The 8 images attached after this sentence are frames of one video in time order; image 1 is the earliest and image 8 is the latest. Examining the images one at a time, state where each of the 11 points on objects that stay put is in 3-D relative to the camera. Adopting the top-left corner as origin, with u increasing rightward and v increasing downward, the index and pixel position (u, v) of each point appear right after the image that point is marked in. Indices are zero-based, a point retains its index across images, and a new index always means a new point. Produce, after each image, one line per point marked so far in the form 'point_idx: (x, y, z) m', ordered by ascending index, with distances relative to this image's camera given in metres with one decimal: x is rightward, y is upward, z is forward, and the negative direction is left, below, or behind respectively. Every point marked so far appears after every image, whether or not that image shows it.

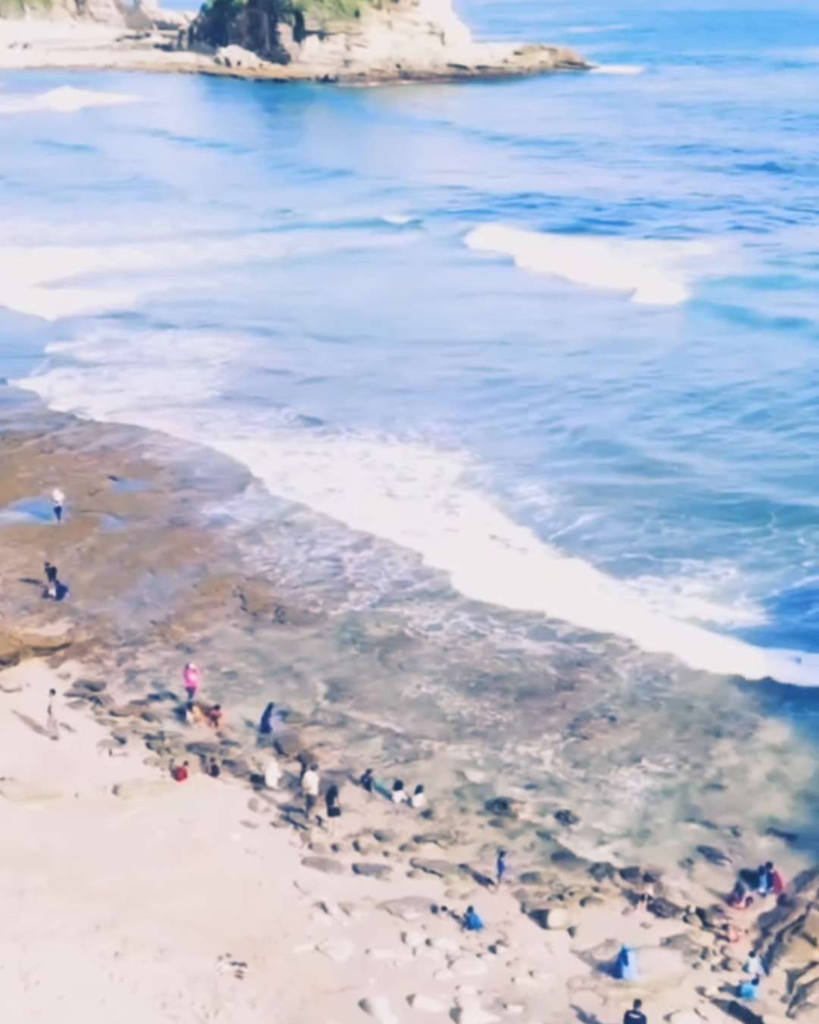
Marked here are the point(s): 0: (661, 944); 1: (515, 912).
0: (+2.8, -4.7, +18.8) m
1: (+1.2, -4.6, +19.4) m
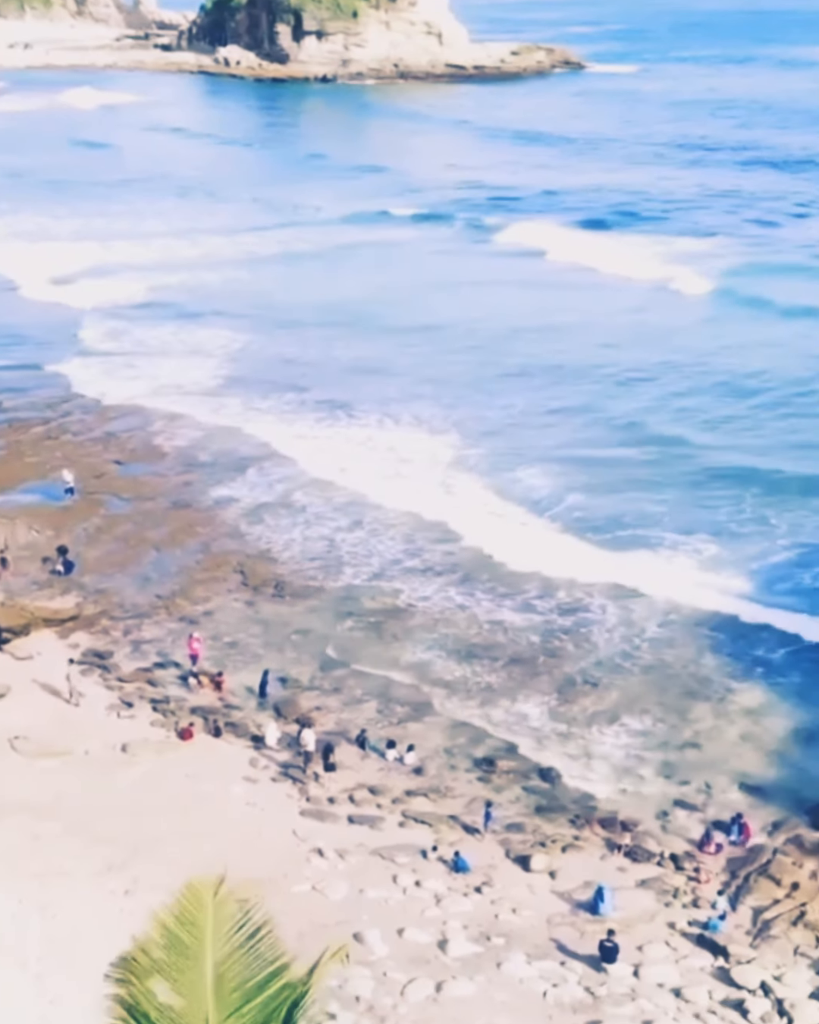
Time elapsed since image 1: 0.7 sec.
0: (+2.6, -4.4, +20.1) m
1: (+1.1, -4.2, +20.7) m
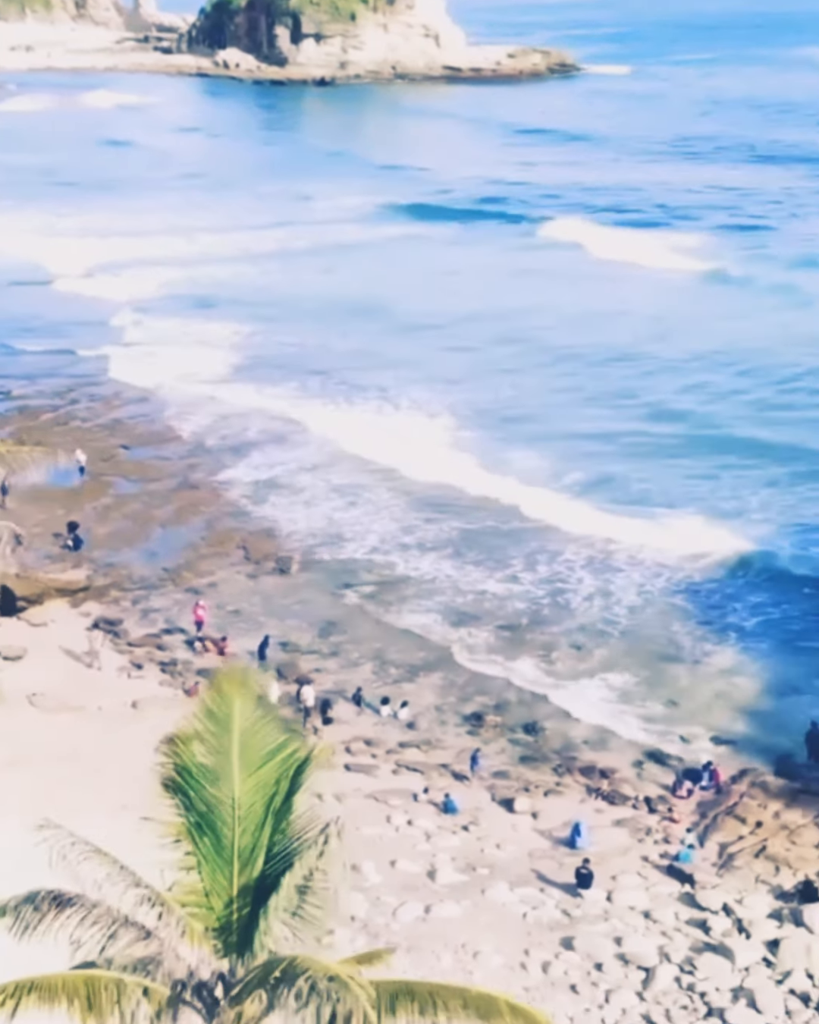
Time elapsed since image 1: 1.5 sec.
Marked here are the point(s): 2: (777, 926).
0: (+2.5, -3.9, +21.7) m
1: (+1.0, -3.8, +22.3) m
2: (+4.0, -4.5, +18.6) m
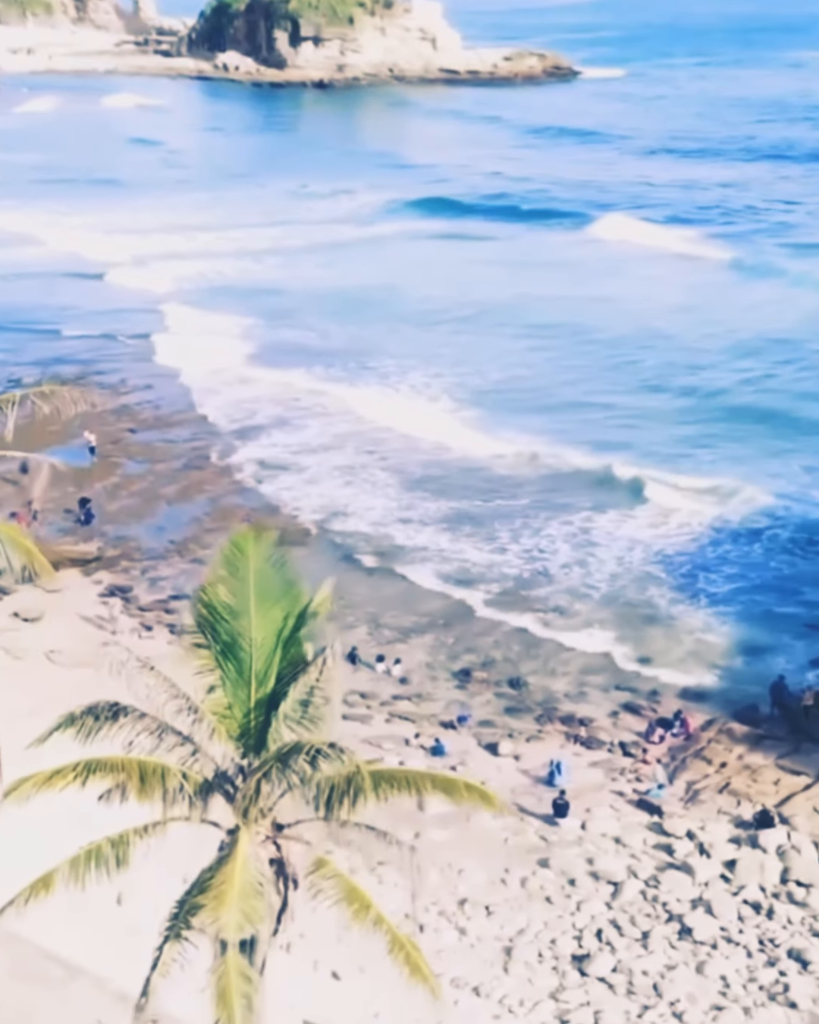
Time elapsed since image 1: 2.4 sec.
0: (+2.4, -3.4, +23.5) m
1: (+0.9, -3.3, +24.1) m
2: (+3.9, -4.0, +20.4) m
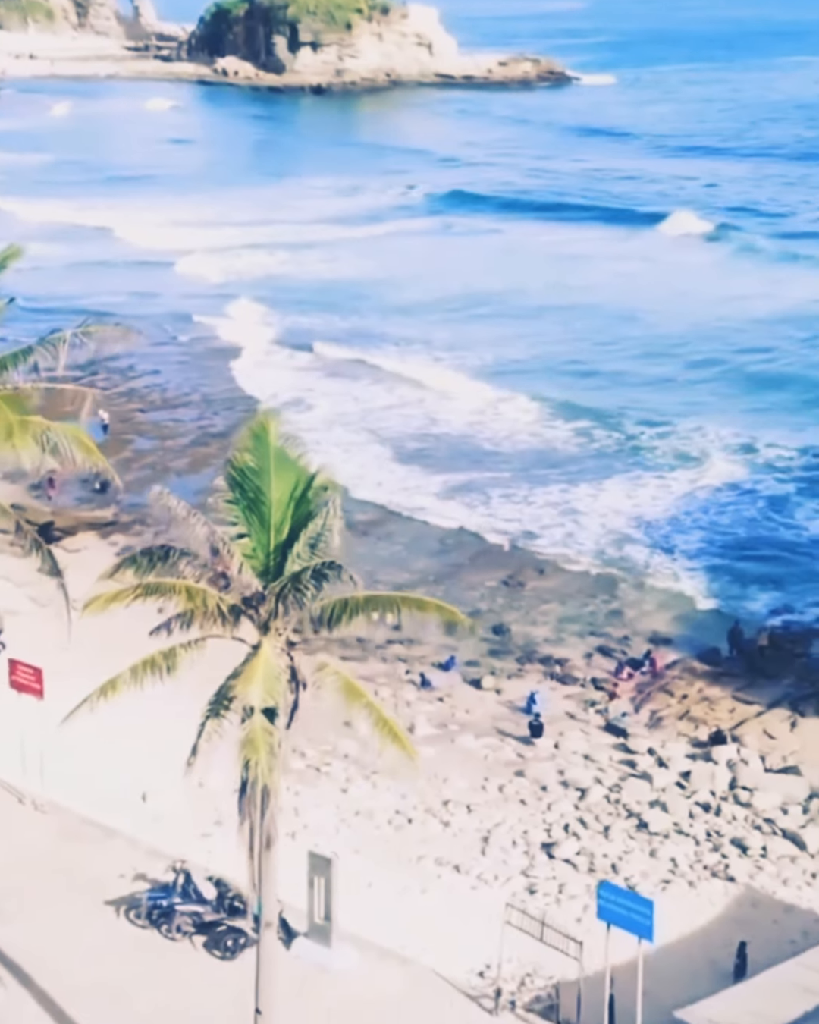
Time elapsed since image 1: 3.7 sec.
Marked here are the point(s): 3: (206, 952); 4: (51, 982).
0: (+2.3, -2.8, +26.0) m
1: (+0.8, -2.6, +26.6) m
2: (+3.8, -3.3, +22.9) m
3: (-1.7, -3.8, +14.8) m
4: (-3.0, -3.9, +14.4) m
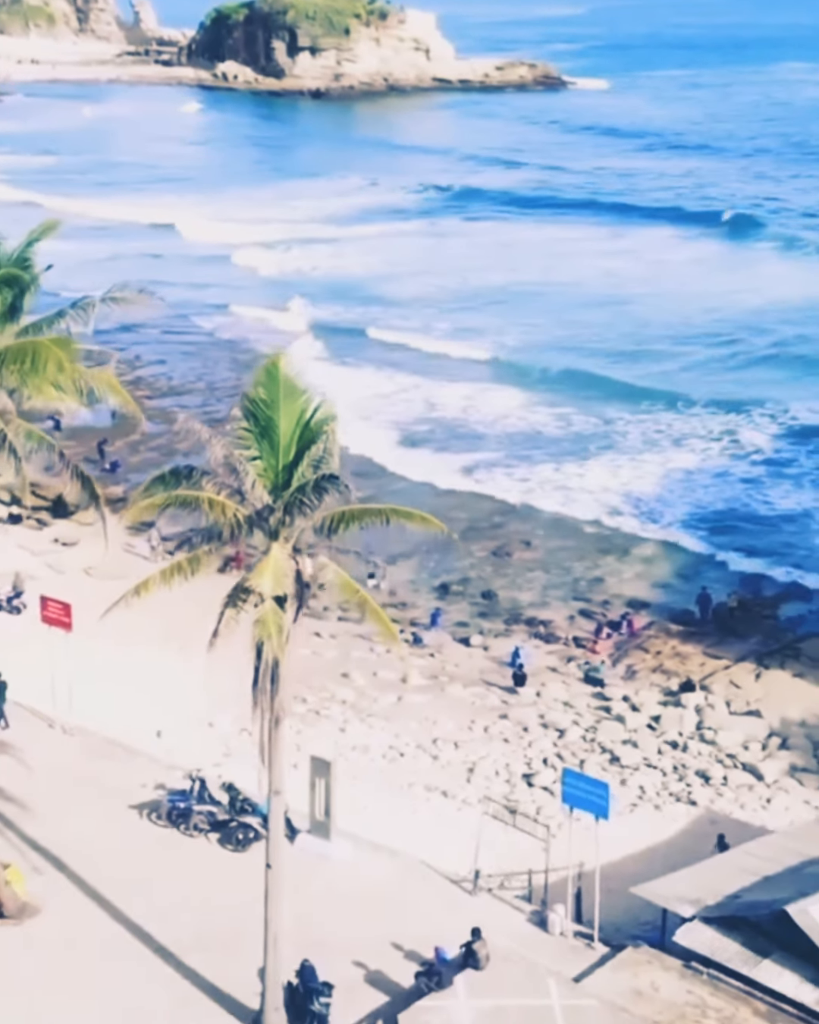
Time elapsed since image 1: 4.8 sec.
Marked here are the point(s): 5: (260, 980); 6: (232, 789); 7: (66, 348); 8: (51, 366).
0: (+2.2, -2.3, +27.9) m
1: (+0.6, -2.1, +28.5) m
2: (+3.7, -2.8, +24.8) m
3: (-1.8, -3.3, +16.7) m
4: (-3.1, -3.4, +16.3) m
5: (-1.3, -3.9, +14.3) m
6: (-1.8, -2.8, +17.3) m
7: (-2.7, +1.3, +13.6) m
8: (-2.9, +1.2, +13.7) m
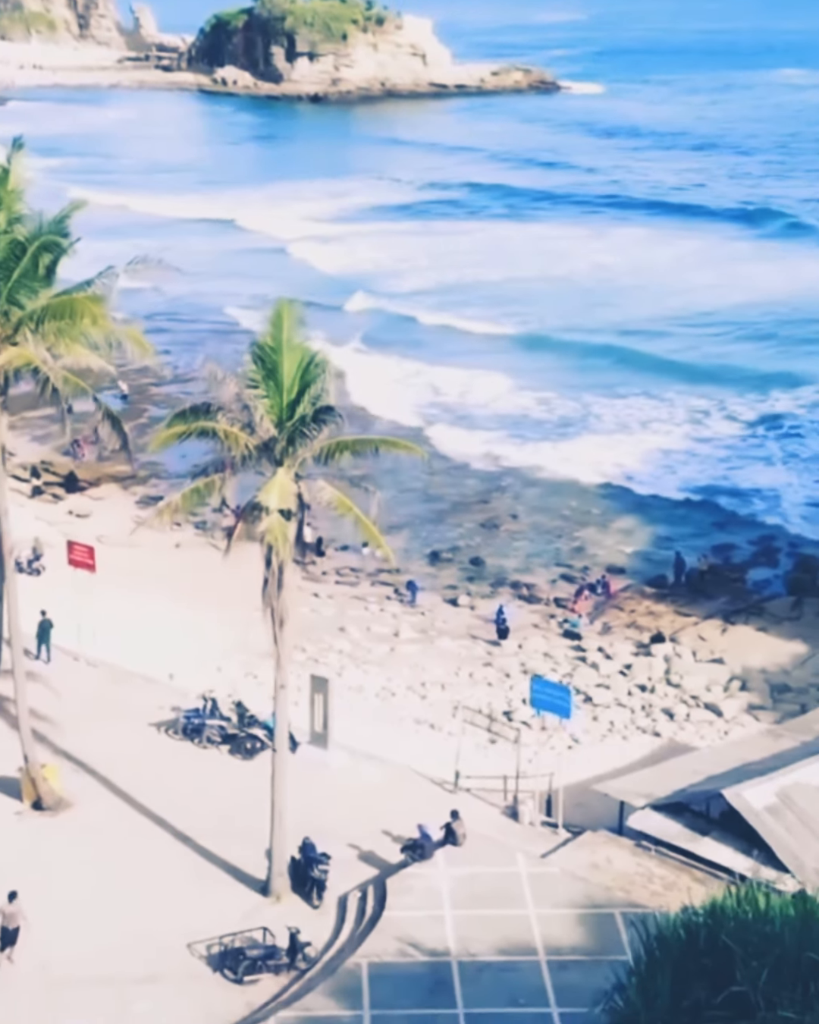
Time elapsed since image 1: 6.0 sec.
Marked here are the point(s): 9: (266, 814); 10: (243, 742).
0: (+2.1, -1.7, +30.0) m
1: (+0.5, -1.6, +30.6) m
2: (+3.5, -2.3, +26.9) m
3: (-2.0, -2.7, +18.8) m
4: (-3.2, -2.8, +18.4) m
5: (-1.4, -3.3, +16.4) m
6: (-1.9, -2.2, +19.4) m
7: (-2.9, +1.9, +15.8) m
8: (-3.0, +1.8, +15.8) m
9: (-1.5, -3.1, +17.4) m
10: (-1.8, -2.5, +18.9) m
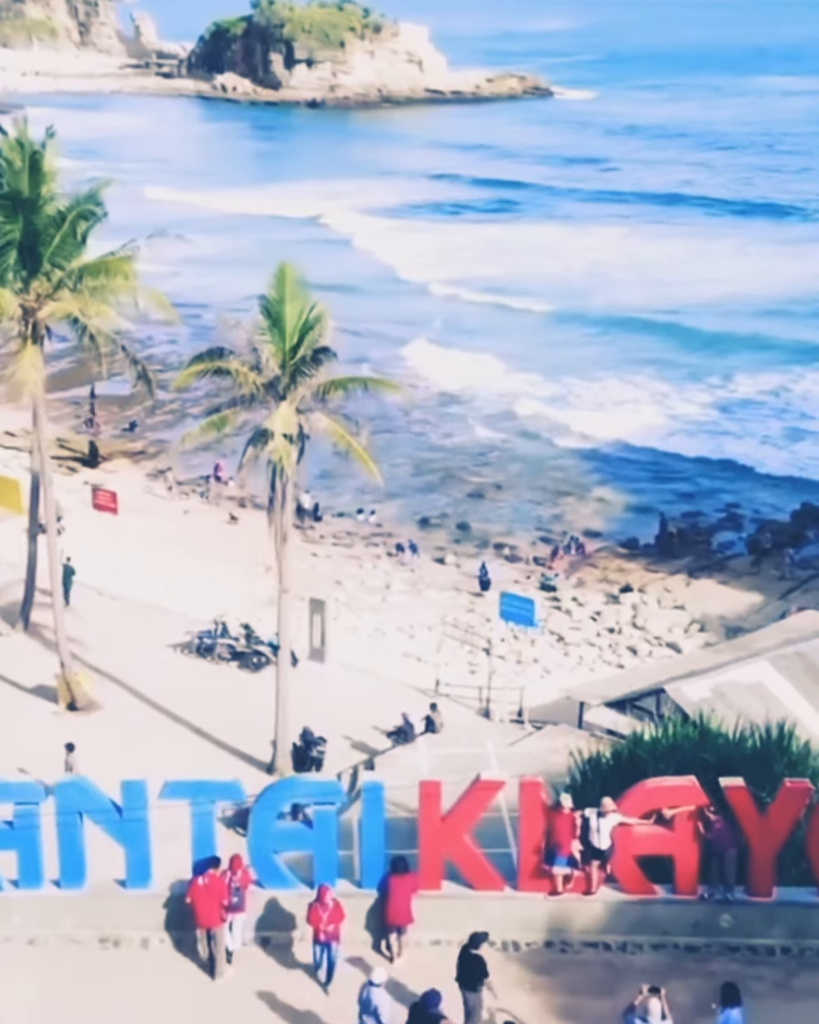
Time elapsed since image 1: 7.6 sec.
0: (+1.9, -1.1, +32.6) m
1: (+0.3, -0.9, +33.2) m
2: (+3.4, -1.6, +29.5) m
3: (-2.1, -2.0, +21.4) m
4: (-3.4, -2.1, +21.0) m
5: (-1.5, -2.6, +19.0) m
6: (-2.1, -1.5, +22.0) m
7: (-3.0, +2.6, +18.4) m
8: (-3.1, +2.5, +18.4) m
9: (-1.6, -2.4, +20.0) m
10: (-2.0, -1.8, +21.5) m
